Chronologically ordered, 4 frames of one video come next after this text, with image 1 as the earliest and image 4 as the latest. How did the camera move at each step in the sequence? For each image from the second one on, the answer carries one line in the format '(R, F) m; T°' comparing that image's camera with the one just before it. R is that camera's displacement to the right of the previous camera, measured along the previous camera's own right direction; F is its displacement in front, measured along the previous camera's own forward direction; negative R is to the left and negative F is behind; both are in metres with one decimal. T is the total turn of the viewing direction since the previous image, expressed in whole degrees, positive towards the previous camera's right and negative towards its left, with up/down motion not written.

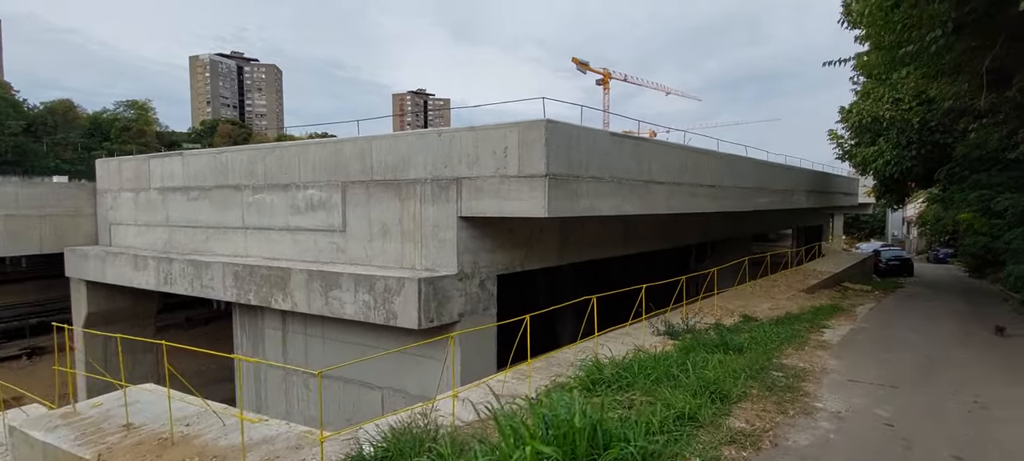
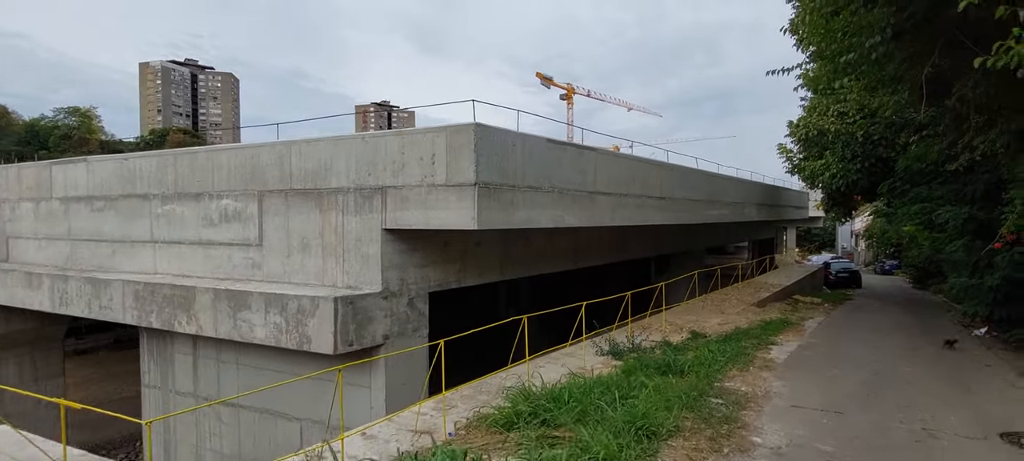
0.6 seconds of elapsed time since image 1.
(+0.6, +0.6) m; +4°
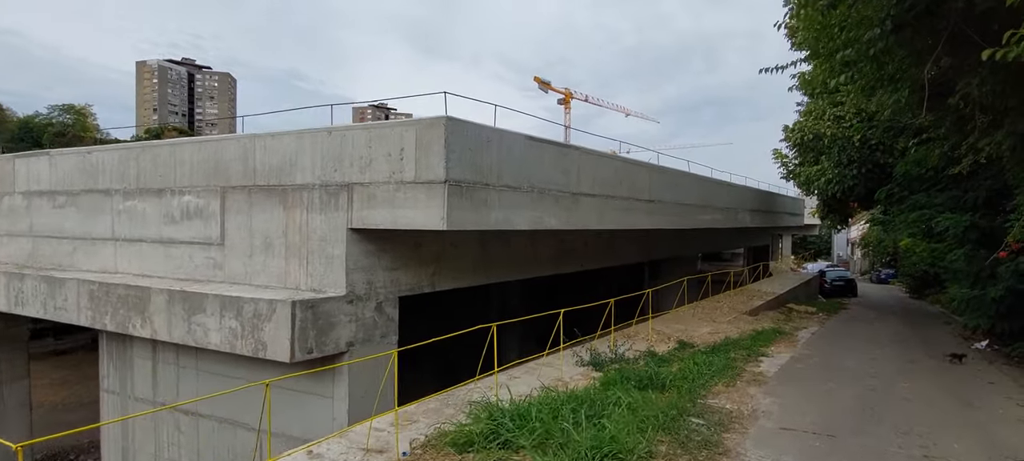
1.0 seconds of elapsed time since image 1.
(+0.3, +0.5) m; 0°
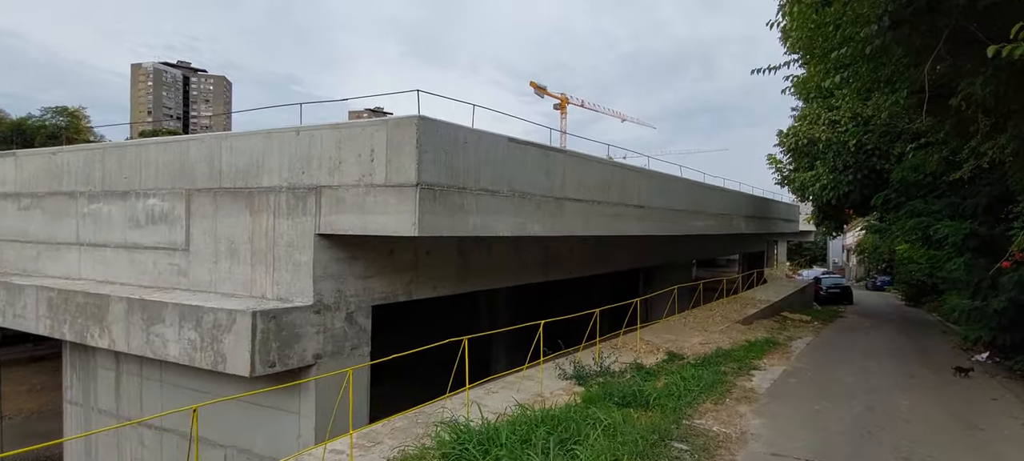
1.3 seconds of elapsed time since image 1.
(+0.3, +0.4) m; 0°
